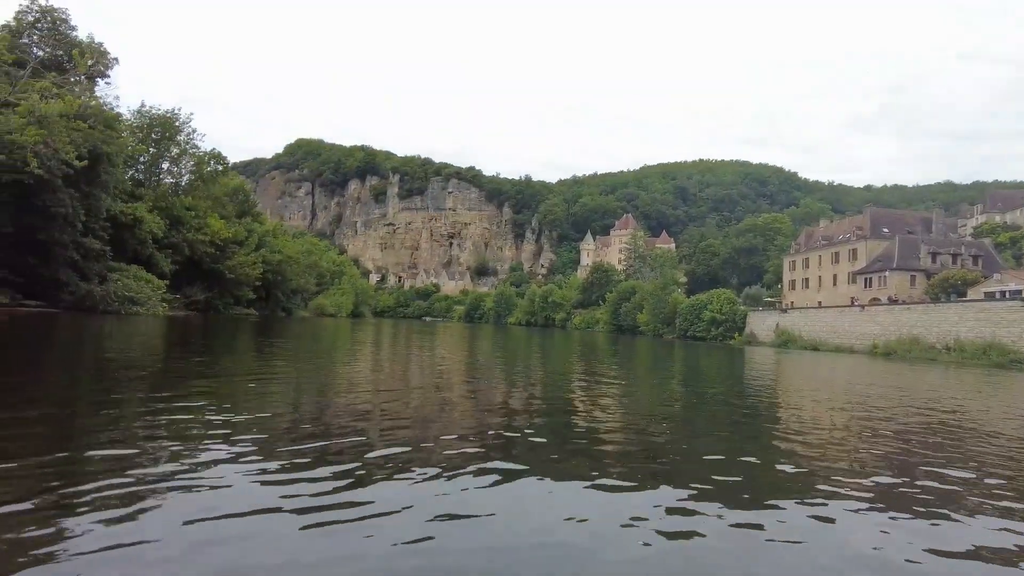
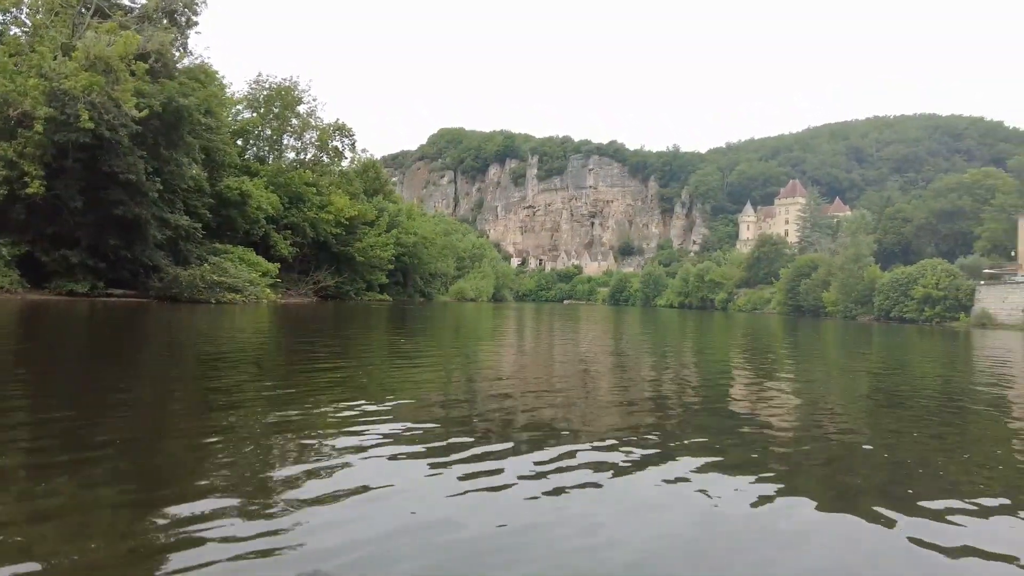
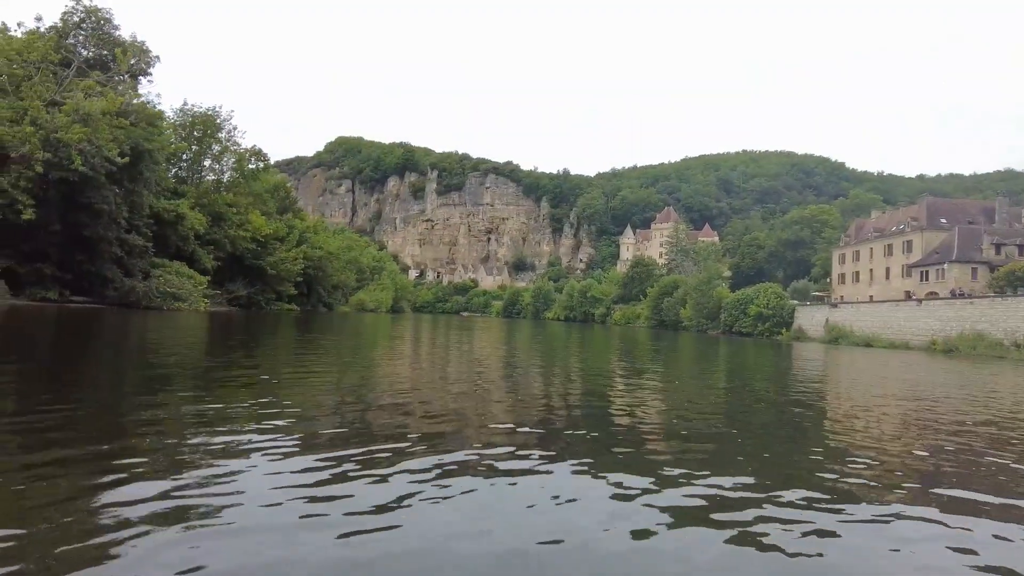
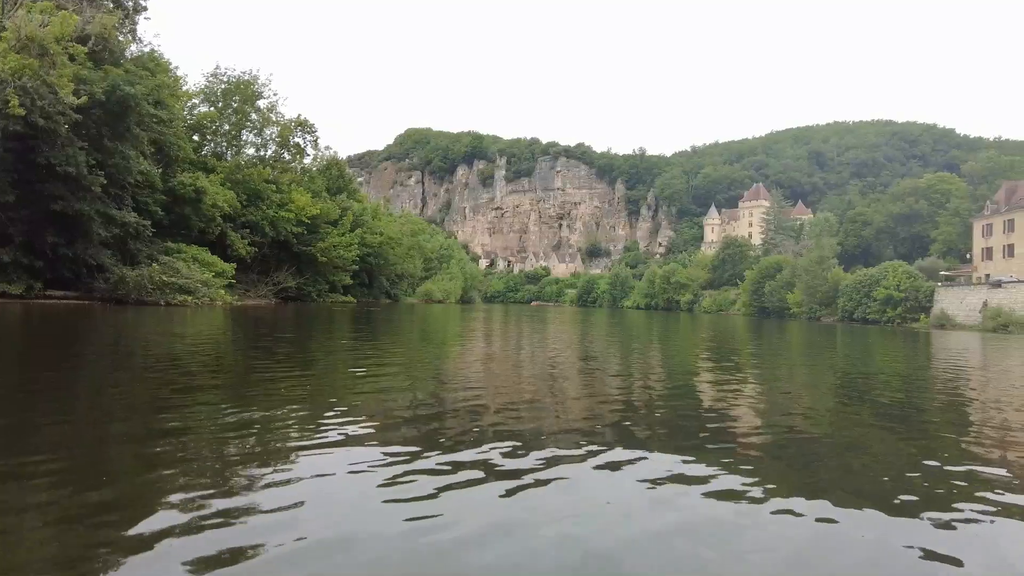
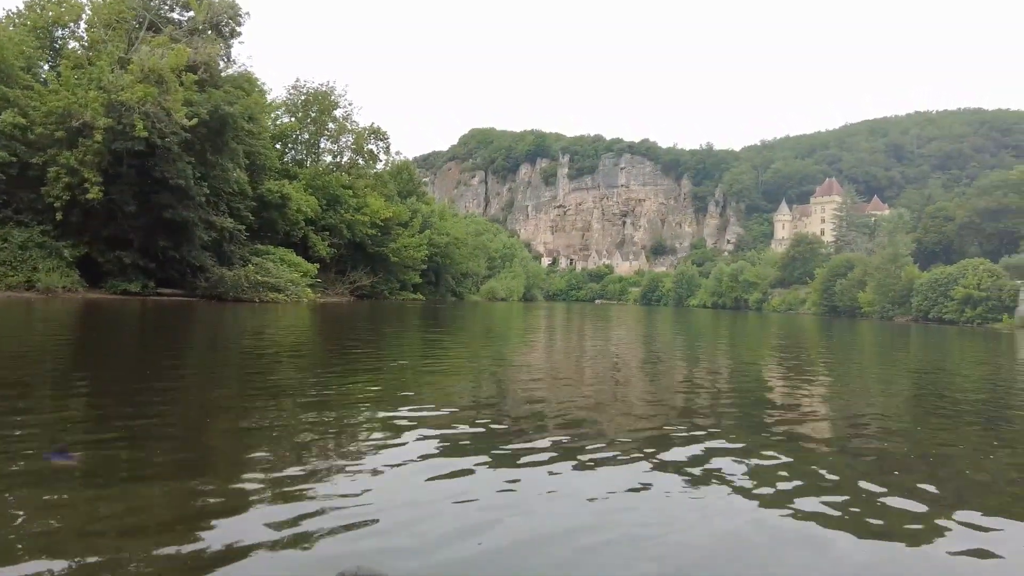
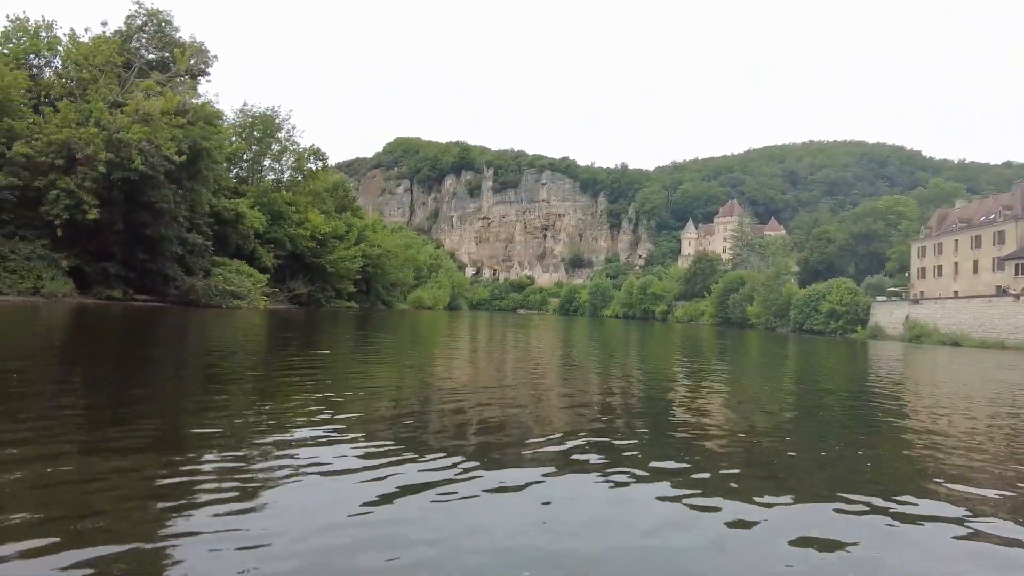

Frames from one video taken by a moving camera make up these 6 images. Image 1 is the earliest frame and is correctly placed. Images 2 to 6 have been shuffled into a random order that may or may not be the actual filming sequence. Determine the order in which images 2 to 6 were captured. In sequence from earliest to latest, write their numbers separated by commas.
3, 6, 5, 2, 4
